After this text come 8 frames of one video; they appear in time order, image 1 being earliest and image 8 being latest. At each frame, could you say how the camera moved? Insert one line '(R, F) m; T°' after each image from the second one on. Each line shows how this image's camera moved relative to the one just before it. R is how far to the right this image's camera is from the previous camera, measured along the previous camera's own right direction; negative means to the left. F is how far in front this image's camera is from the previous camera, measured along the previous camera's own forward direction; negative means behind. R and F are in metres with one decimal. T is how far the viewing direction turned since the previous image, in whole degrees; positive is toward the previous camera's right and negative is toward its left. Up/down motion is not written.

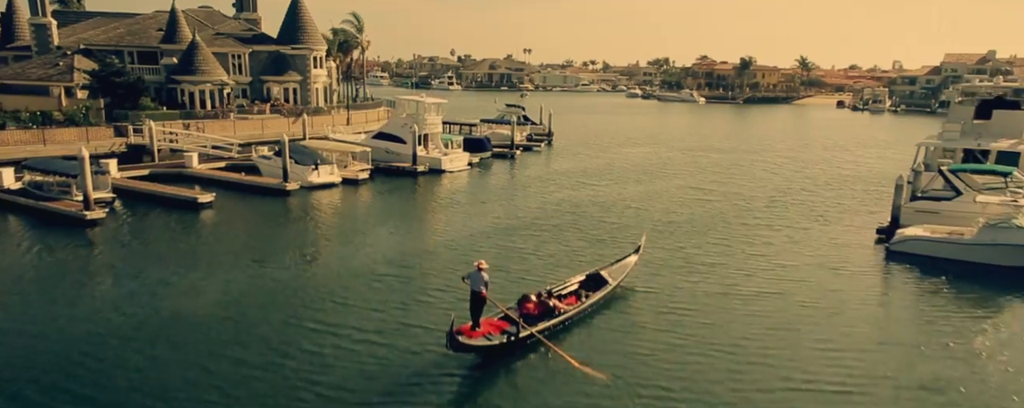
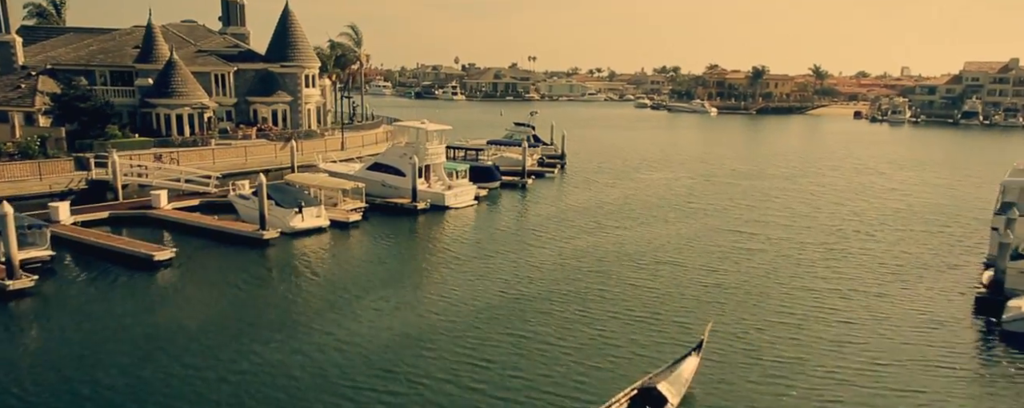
(-0.4, +4.9) m; 0°
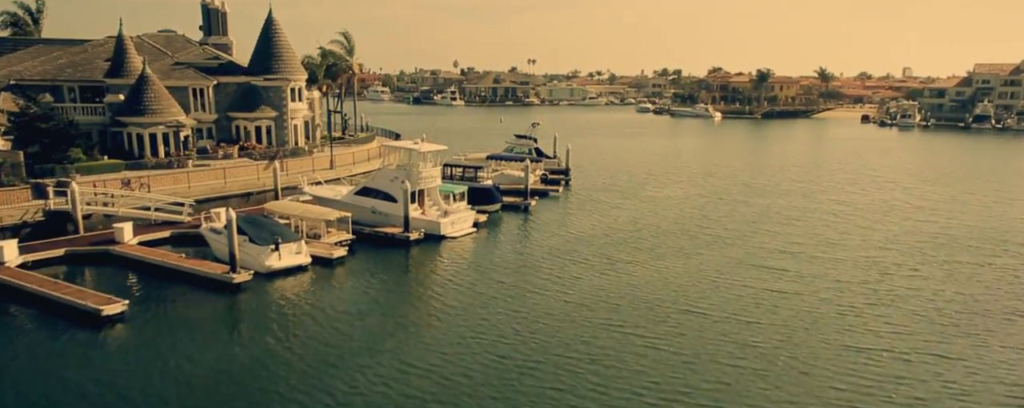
(-0.1, +3.4) m; 0°
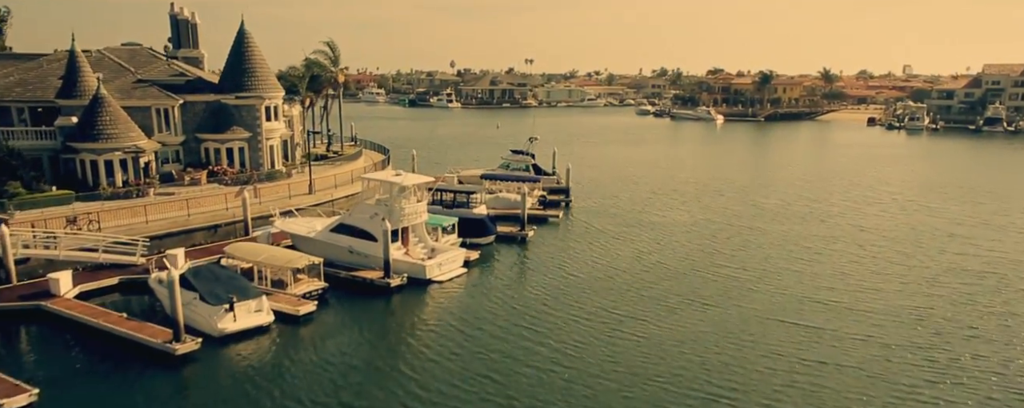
(+0.2, +4.0) m; 0°
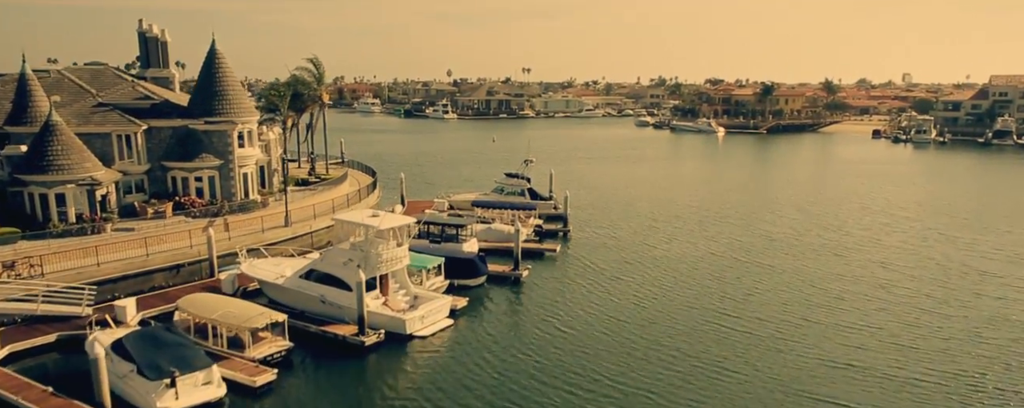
(+0.3, +3.4) m; 0°
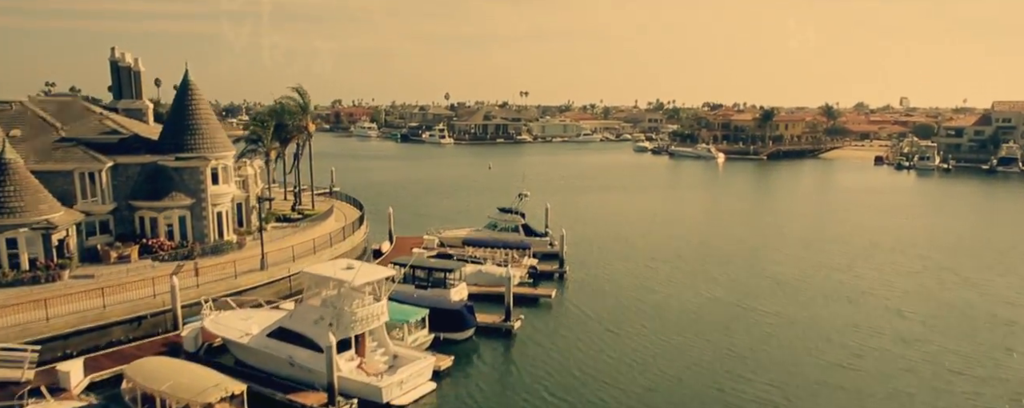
(+0.3, +2.6) m; 0°
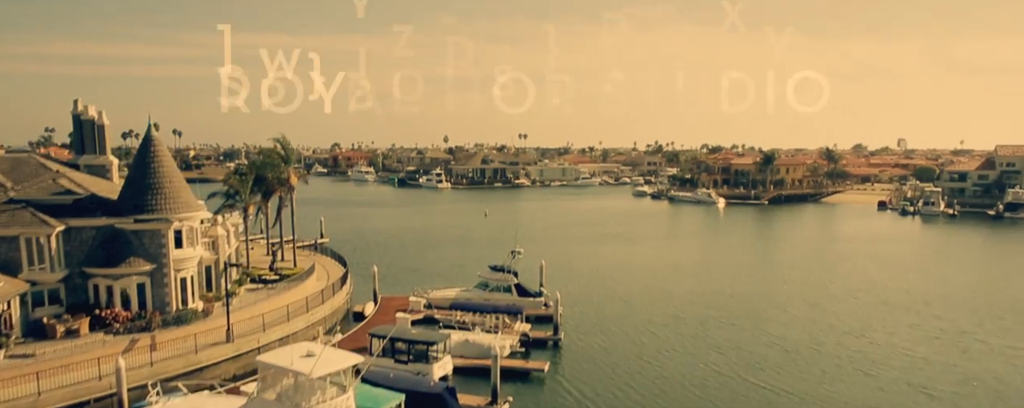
(+0.5, +2.9) m; 0°
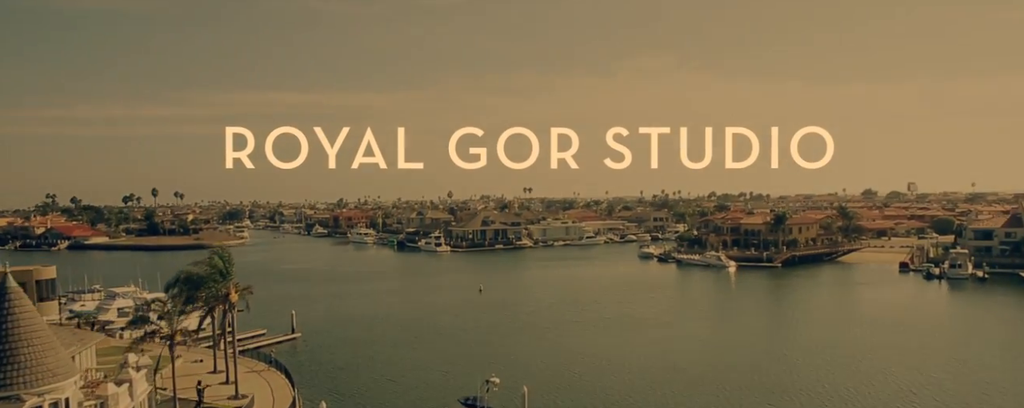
(+2.2, +7.6) m; -1°
